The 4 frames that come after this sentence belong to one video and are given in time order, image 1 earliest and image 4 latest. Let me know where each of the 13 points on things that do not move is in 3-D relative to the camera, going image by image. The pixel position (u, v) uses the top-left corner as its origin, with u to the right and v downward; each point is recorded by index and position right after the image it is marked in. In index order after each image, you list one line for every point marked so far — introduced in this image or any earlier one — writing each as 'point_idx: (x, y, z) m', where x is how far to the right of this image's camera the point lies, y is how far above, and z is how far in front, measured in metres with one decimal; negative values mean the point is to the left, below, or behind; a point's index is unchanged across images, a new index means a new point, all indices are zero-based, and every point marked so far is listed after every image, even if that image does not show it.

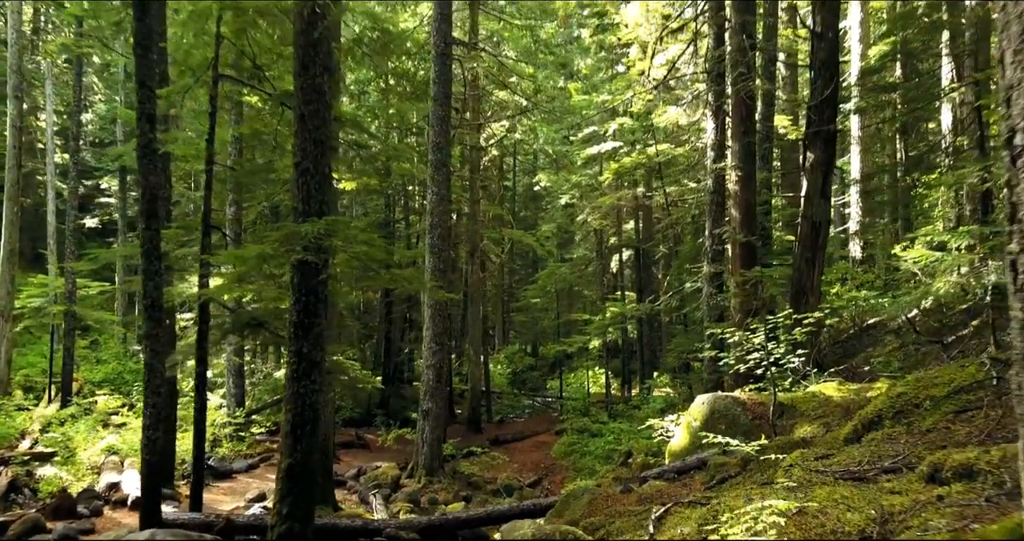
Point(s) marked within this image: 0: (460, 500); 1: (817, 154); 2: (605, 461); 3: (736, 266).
0: (-0.8, -3.7, +11.7) m
1: (+4.3, +1.7, +10.4) m
2: (+1.7, -3.6, +13.8) m
3: (+3.3, 0.0, +10.9) m
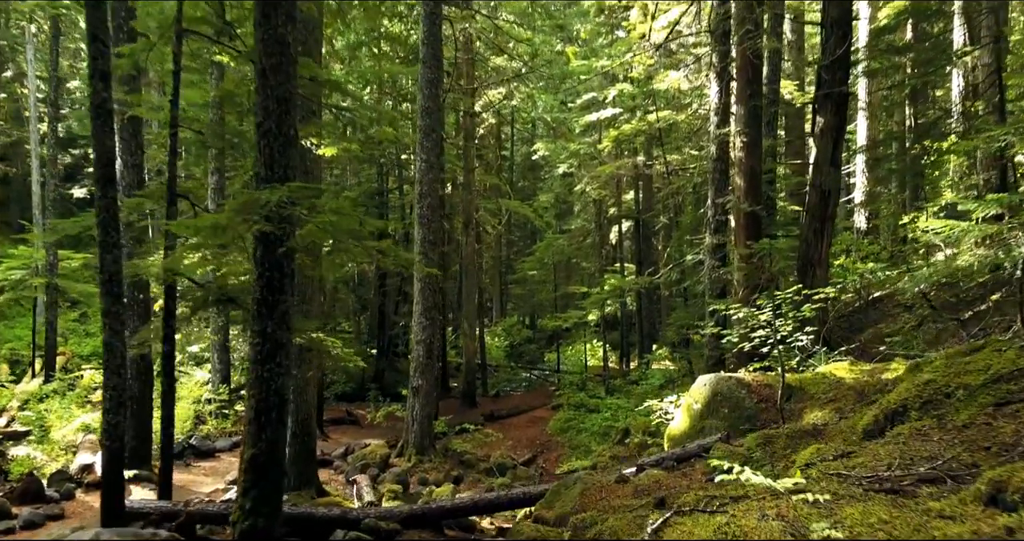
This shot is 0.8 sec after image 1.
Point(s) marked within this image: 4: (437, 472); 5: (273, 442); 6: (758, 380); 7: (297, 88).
0: (-1.0, -3.2, +11.3) m
1: (+4.2, +2.0, +9.8) m
2: (+1.6, -3.1, +13.4) m
3: (+3.2, +0.4, +10.4) m
4: (-1.2, -3.2, +11.7) m
5: (-1.7, -1.2, +5.2) m
6: (+2.3, -1.0, +6.8) m
7: (-1.6, +1.4, +5.5) m
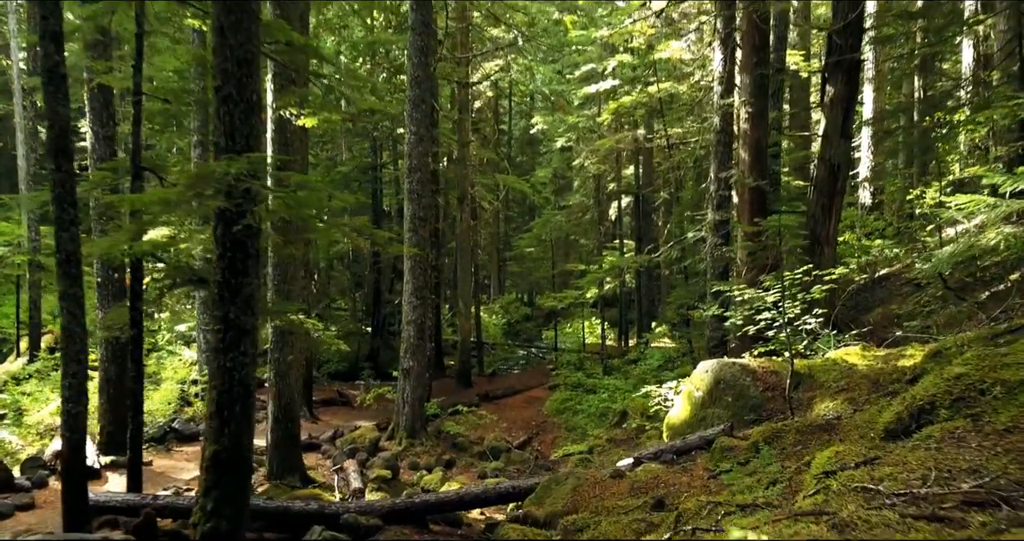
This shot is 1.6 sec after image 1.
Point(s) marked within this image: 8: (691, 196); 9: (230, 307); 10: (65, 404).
0: (-1.0, -2.9, +11.0) m
1: (+4.1, +2.3, +9.3) m
2: (+1.5, -2.7, +13.0) m
3: (+3.1, +0.7, +9.9) m
4: (-1.3, -2.9, +11.3) m
5: (-1.8, -1.1, +4.8) m
6: (+2.2, -0.8, +6.4) m
7: (-1.7, +1.5, +5.0) m
8: (+3.8, +1.6, +15.6) m
9: (-1.8, -0.2, +4.8) m
10: (-3.6, -1.1, +6.0) m
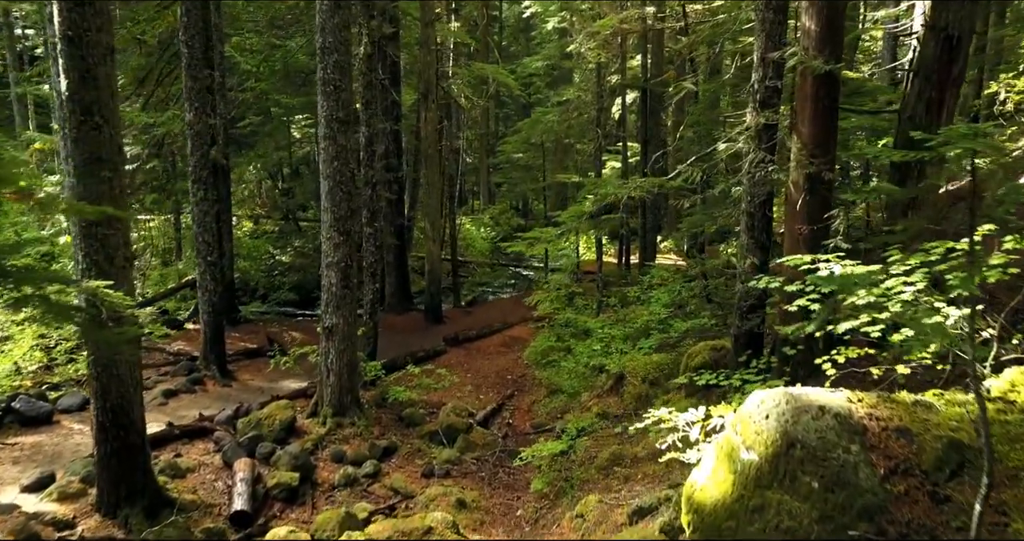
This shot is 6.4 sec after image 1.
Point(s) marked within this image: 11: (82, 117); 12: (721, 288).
0: (-1.5, -2.1, +8.2) m
1: (+3.6, +2.9, +5.8) m
2: (+1.1, -1.6, +10.2) m
3: (+2.6, +1.4, +6.6) m
4: (-1.8, -2.0, +8.5) m
5: (-2.3, -1.1, +1.9) m
6: (+1.7, -0.7, +3.3) m
7: (-2.2, +1.5, +1.7) m
8: (+3.3, +3.0, +12.2) m
9: (-2.4, -0.3, +1.7) m
10: (-4.2, -1.0, +3.0) m
11: (-3.3, +1.2, +5.6) m
12: (+2.7, -0.2, +9.4) m
